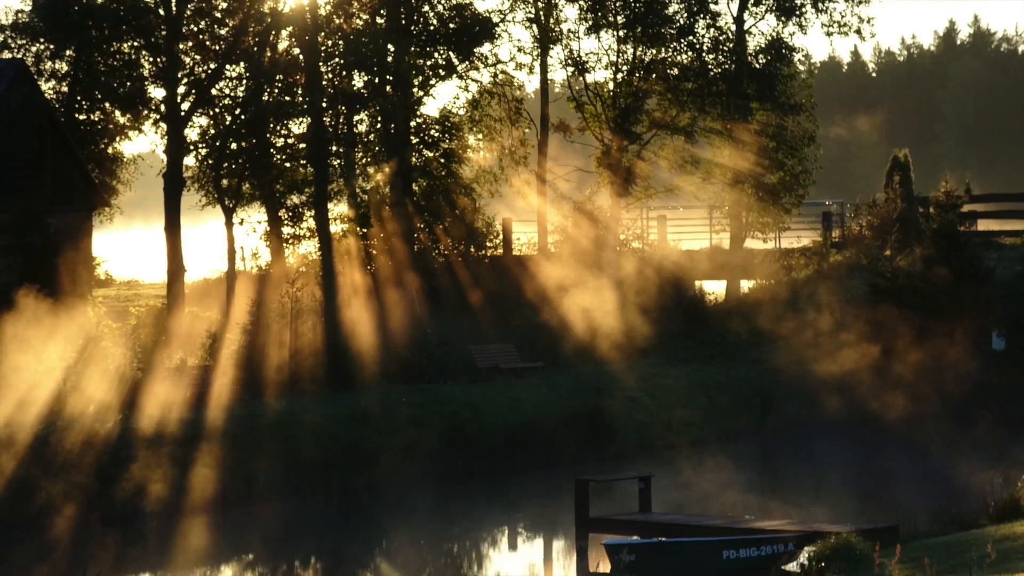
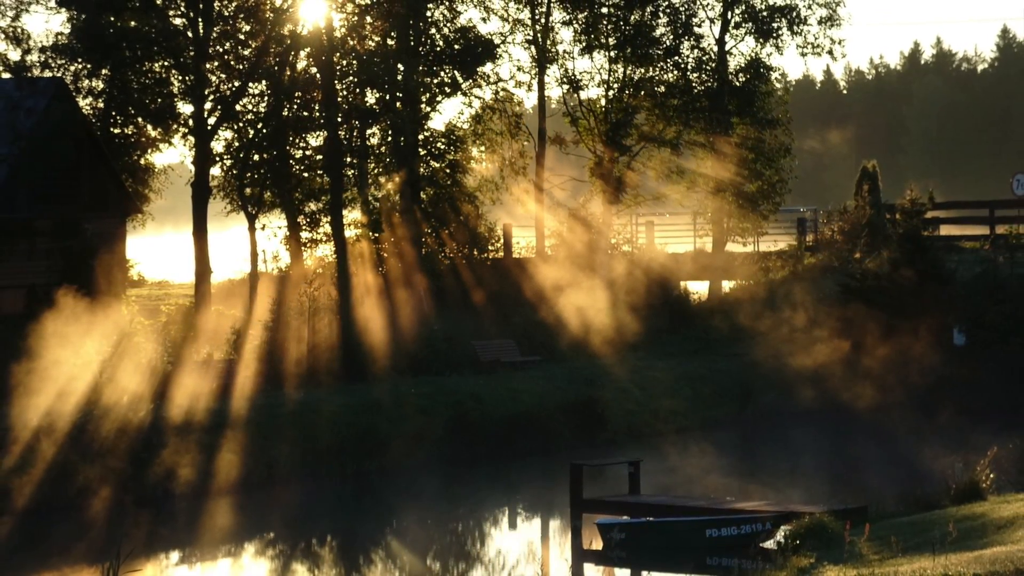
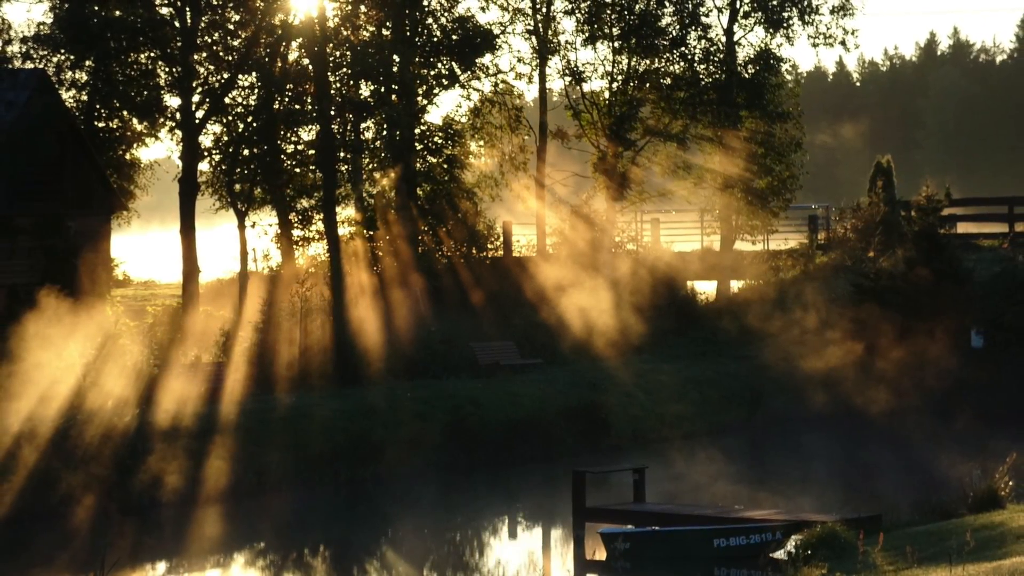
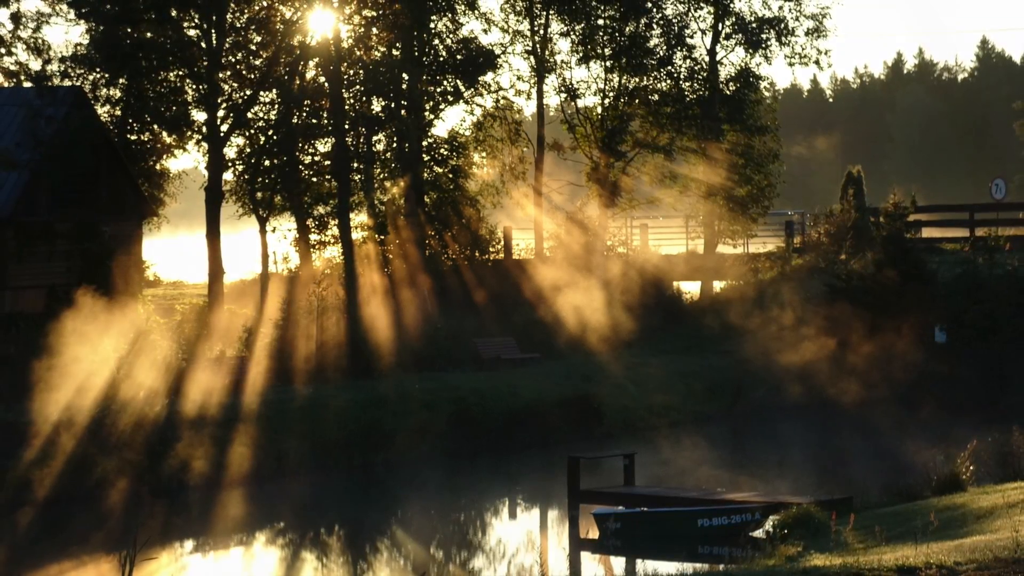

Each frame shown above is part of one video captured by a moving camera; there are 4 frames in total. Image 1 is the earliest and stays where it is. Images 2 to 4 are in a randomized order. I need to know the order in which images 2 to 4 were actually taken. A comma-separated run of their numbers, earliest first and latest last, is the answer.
3, 2, 4
